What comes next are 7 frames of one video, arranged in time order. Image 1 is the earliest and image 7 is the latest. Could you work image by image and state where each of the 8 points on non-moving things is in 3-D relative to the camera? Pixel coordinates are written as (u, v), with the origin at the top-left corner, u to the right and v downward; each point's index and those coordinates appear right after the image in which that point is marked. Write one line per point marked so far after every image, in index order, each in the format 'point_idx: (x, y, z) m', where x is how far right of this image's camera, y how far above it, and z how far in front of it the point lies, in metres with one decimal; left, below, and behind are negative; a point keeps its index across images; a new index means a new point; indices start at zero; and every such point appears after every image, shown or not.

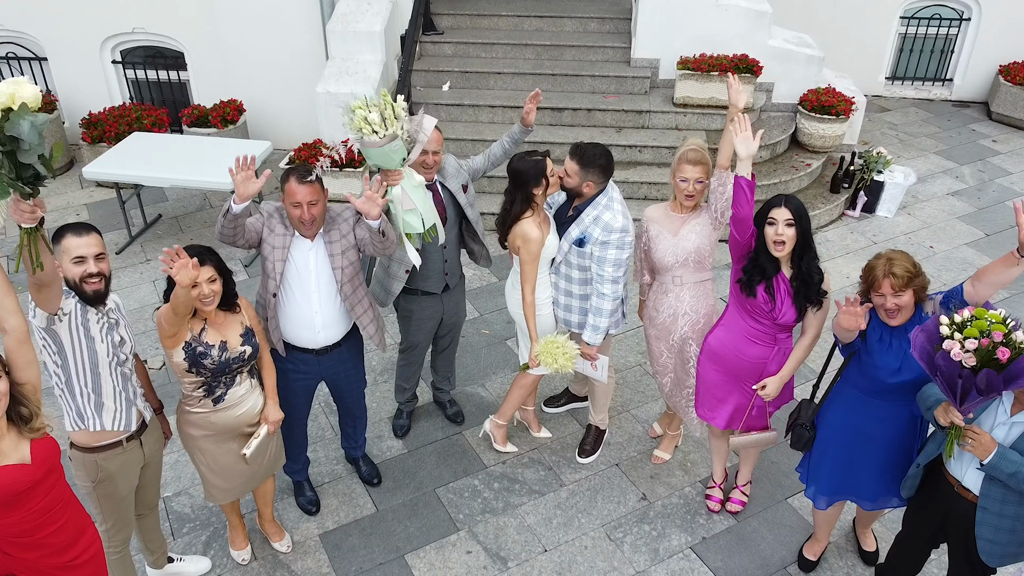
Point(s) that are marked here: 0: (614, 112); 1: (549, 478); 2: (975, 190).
0: (+0.8, +1.4, +6.4) m
1: (+0.2, -1.0, +4.0) m
2: (+3.9, +0.8, +6.6) m
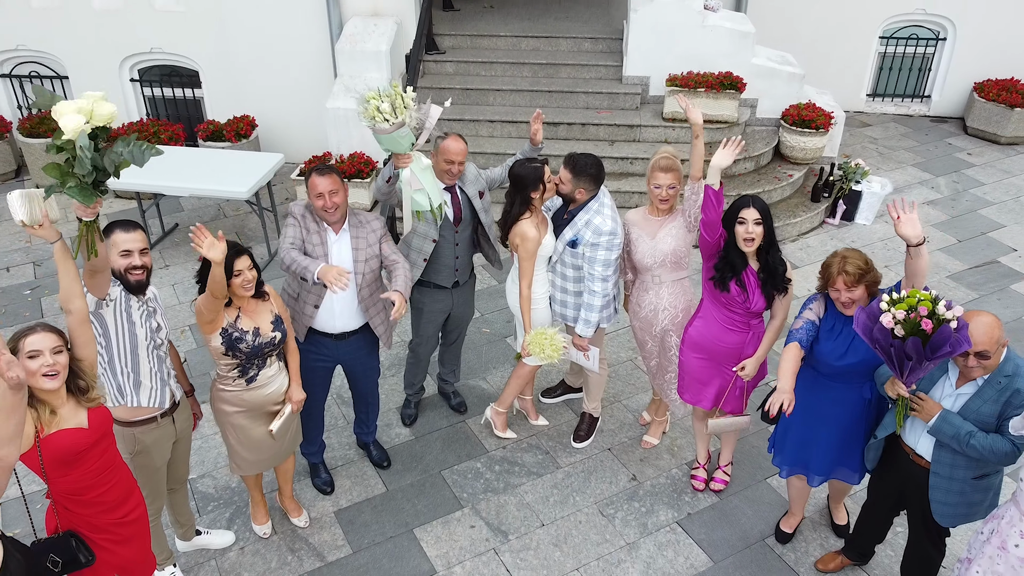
0: (+0.8, +1.4, +6.7) m
1: (+0.2, -0.9, +4.3) m
2: (+3.9, +0.8, +7.0) m
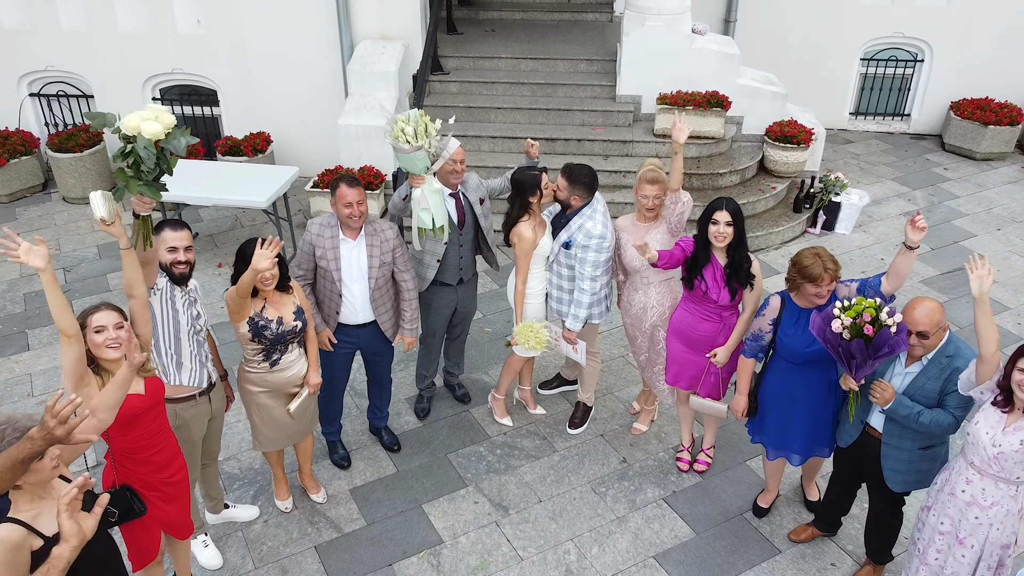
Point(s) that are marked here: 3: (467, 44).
0: (+0.8, +1.3, +7.2) m
1: (+0.2, -0.9, +4.7) m
2: (+3.9, +0.7, +7.4) m
3: (-0.5, +2.5, +8.0) m
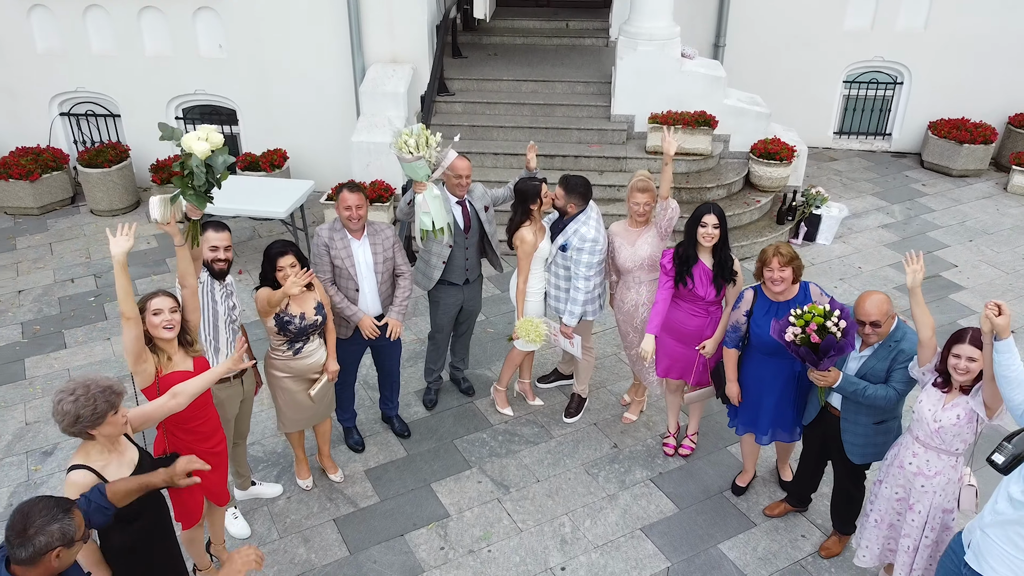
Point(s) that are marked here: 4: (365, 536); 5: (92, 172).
0: (+0.8, +1.3, +7.6) m
1: (+0.2, -0.9, +5.1) m
2: (+3.9, +0.6, +7.8) m
3: (-0.4, +2.4, +8.6) m
4: (-0.8, -1.4, +4.3) m
5: (-4.2, +1.2, +7.8) m
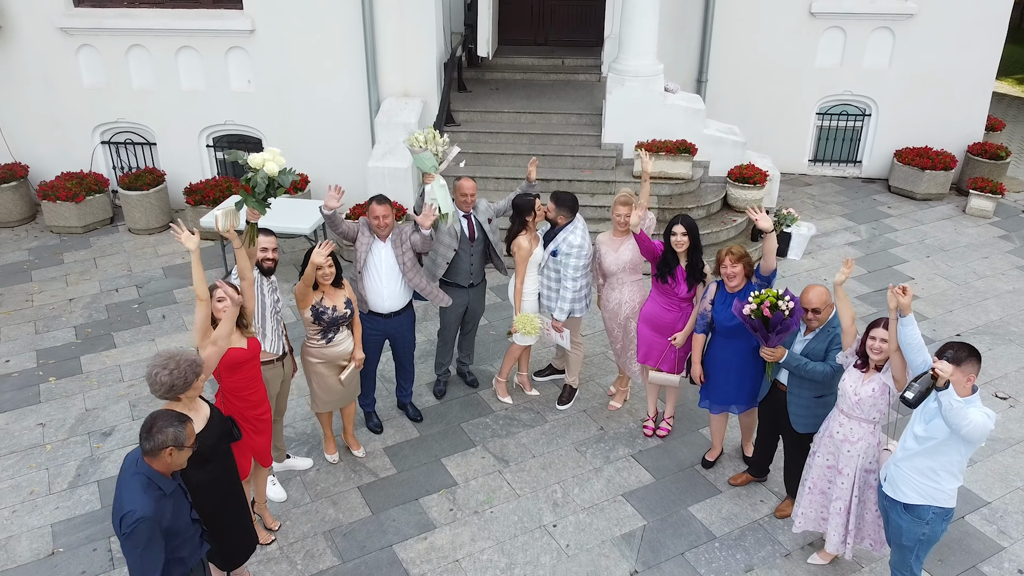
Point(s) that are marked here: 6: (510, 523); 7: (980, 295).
0: (+0.8, +1.1, +8.4) m
1: (+0.2, -1.0, +5.8) m
2: (+3.9, +0.5, +8.6) m
3: (-0.4, +2.2, +9.4) m
4: (-0.8, -1.4, +5.0) m
5: (-4.2, +1.0, +8.6) m
6: (0.0, -1.5, +4.9) m
7: (+4.5, -0.1, +7.6) m
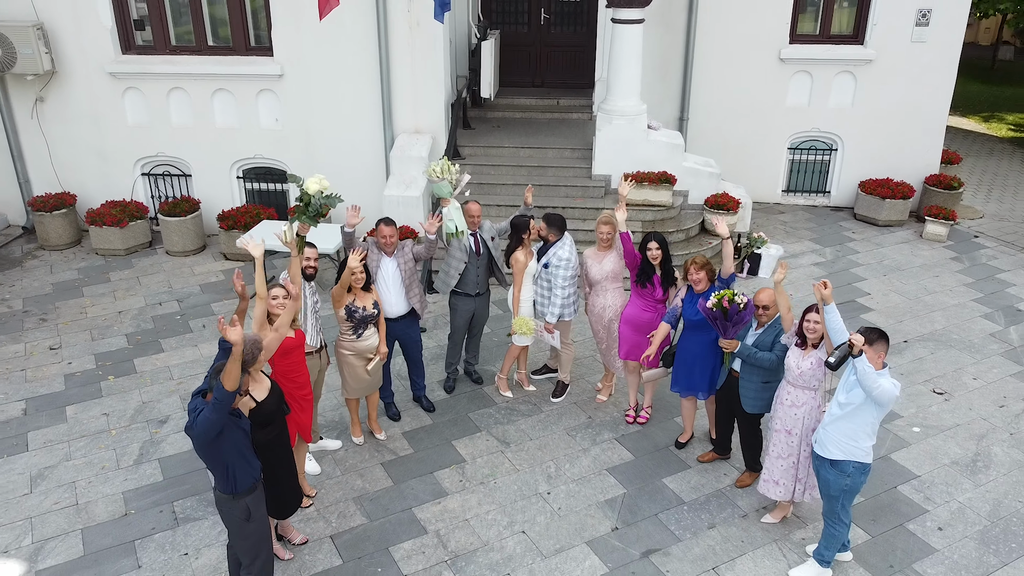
0: (+0.8, +0.9, +9.4) m
1: (+0.2, -1.0, +6.7) m
2: (+3.9, +0.3, +9.6) m
3: (-0.4, +2.0, +10.4) m
4: (-0.8, -1.4, +5.9) m
5: (-4.2, +0.8, +9.6) m
6: (0.0, -1.5, +5.8) m
7: (+4.5, -0.2, +8.5) m
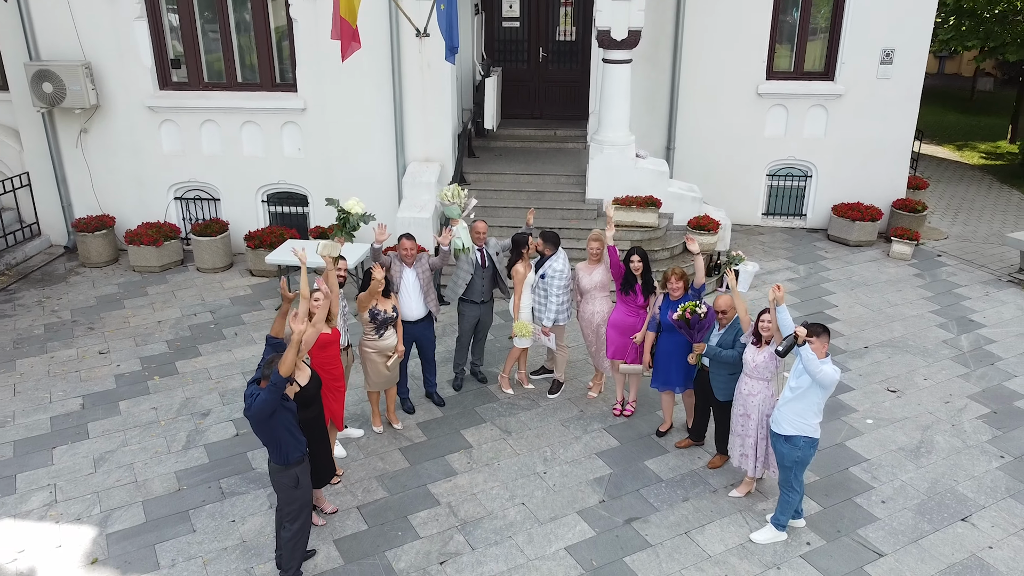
0: (+0.8, +0.8, +10.4) m
1: (+0.2, -1.1, +7.6) m
2: (+3.9, +0.1, +10.5) m
3: (-0.4, +1.8, +11.4) m
4: (-0.8, -1.5, +6.8) m
5: (-4.1, +0.6, +10.6) m
6: (0.0, -1.5, +6.6) m
7: (+4.5, -0.4, +9.5) m
